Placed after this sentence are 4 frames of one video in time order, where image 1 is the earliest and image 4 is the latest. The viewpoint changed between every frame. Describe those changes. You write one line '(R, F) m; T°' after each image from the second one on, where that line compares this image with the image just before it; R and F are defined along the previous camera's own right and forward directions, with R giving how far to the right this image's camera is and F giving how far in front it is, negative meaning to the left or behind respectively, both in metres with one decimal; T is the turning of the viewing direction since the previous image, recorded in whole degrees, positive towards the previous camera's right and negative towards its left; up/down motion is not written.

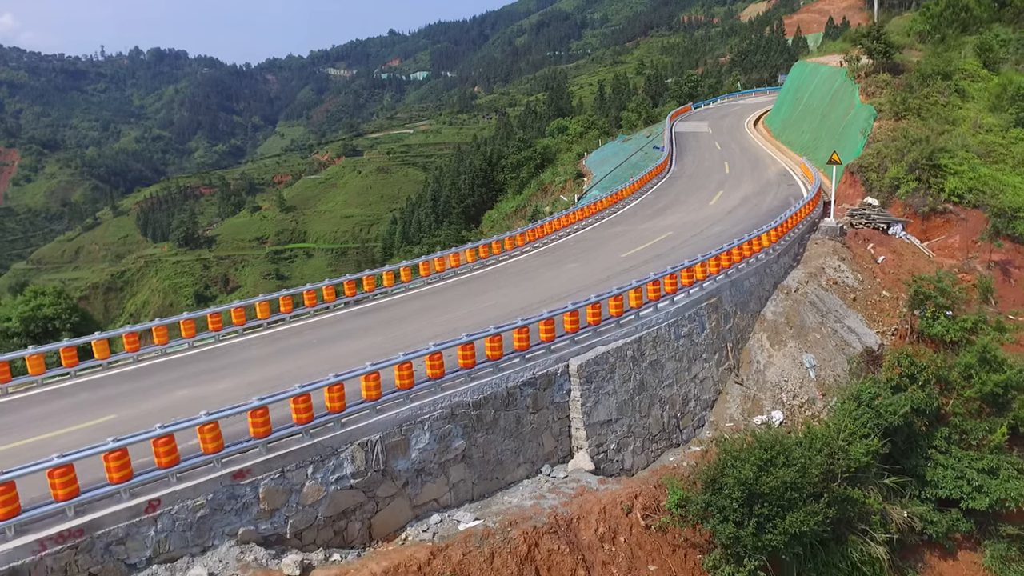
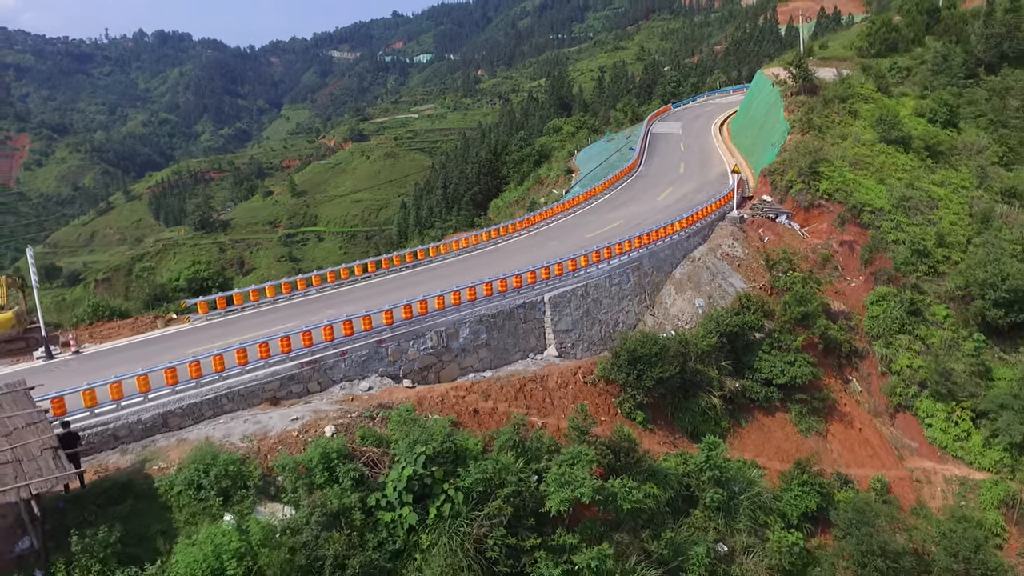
(+0.1, -6.1) m; 0°
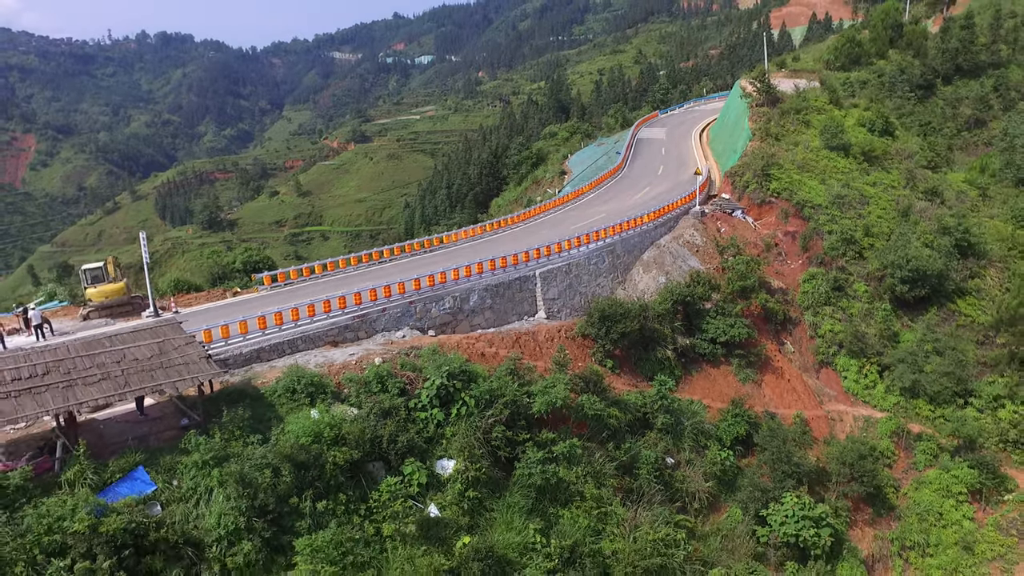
(0.0, -3.8) m; 0°
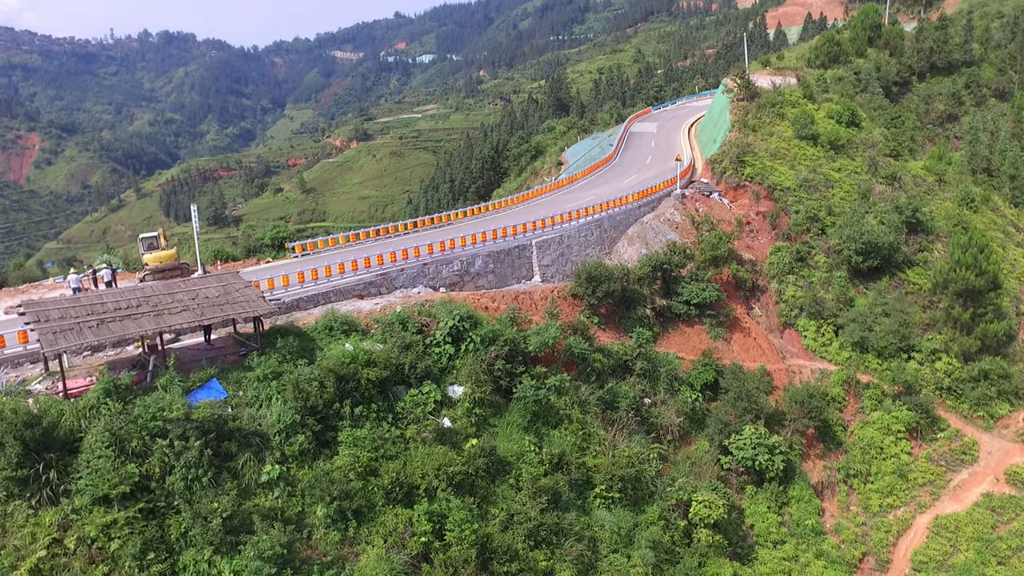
(0.0, -2.6) m; 0°
